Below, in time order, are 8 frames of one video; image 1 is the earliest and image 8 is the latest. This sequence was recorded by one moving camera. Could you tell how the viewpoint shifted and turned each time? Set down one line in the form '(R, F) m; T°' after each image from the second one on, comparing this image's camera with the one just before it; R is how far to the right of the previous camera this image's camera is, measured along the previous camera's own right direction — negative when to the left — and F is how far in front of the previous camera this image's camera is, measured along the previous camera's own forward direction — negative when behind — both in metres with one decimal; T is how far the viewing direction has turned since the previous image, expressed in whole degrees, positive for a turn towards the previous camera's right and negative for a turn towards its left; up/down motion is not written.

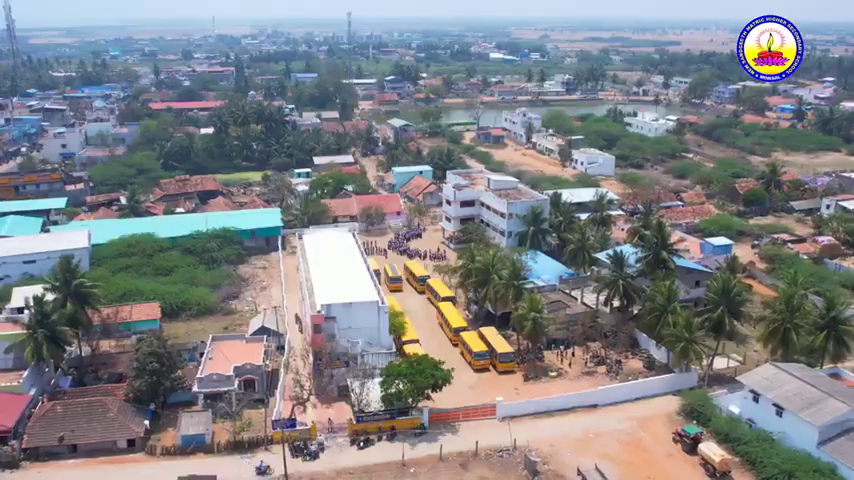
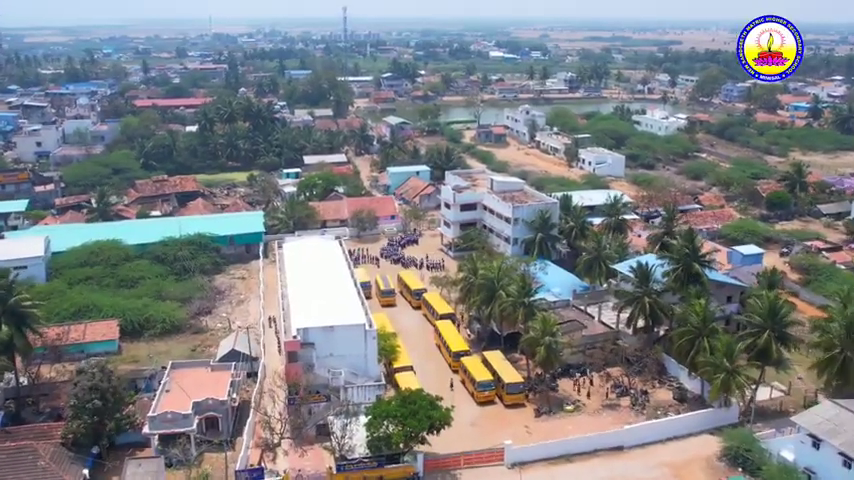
(+0.1, +5.7) m; 0°
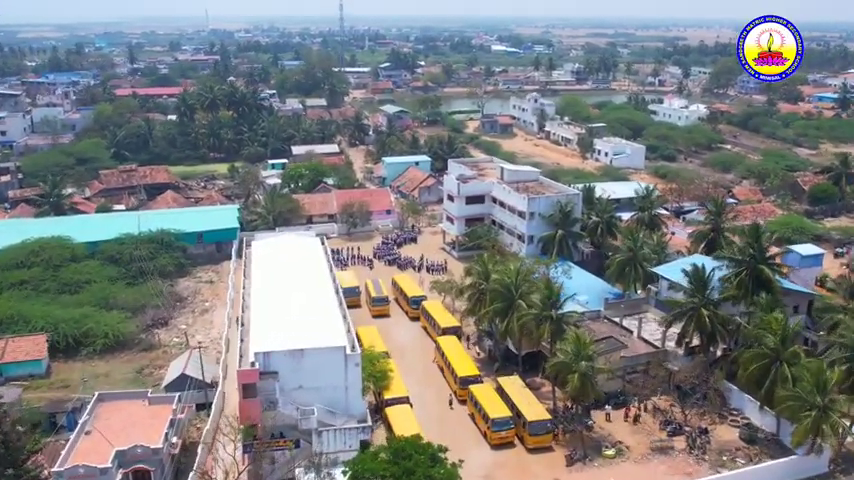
(0.0, +7.8) m; 0°
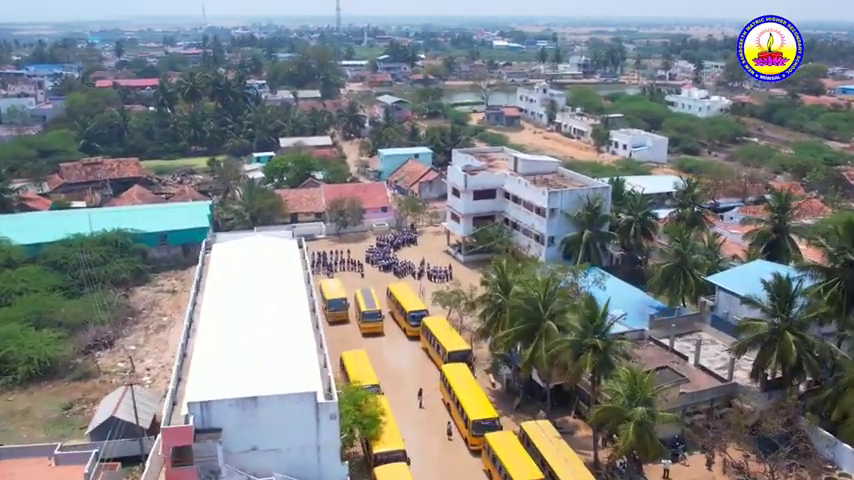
(-0.1, +6.9) m; 0°
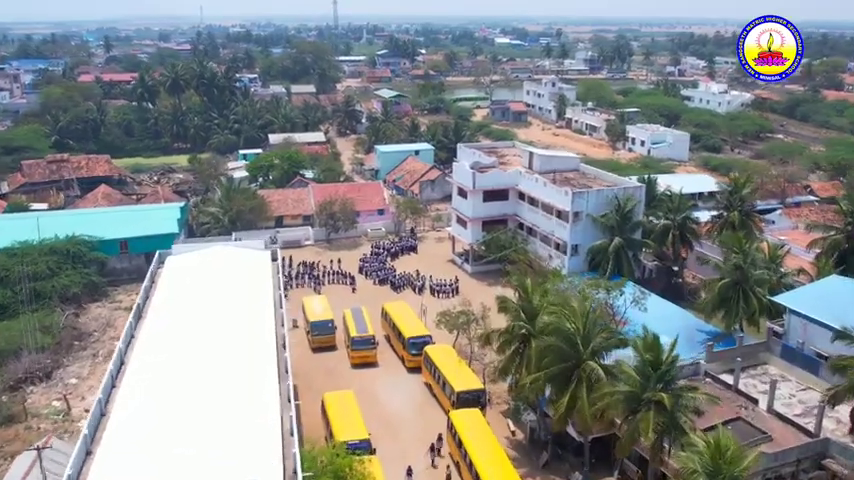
(-0.1, +5.5) m; 0°
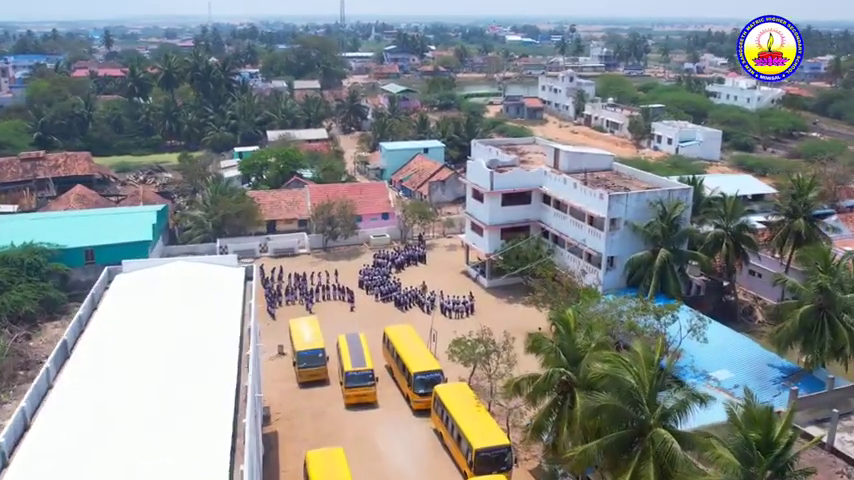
(0.0, +4.7) m; -1°
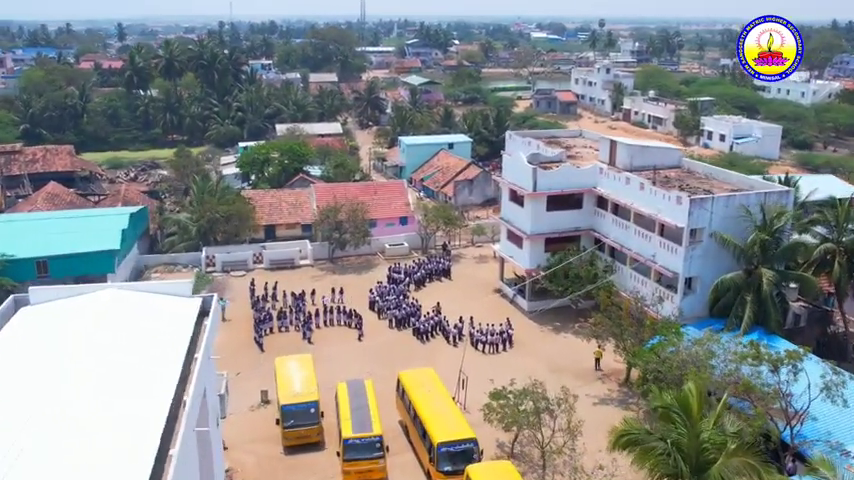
(-0.2, +5.8) m; -1°
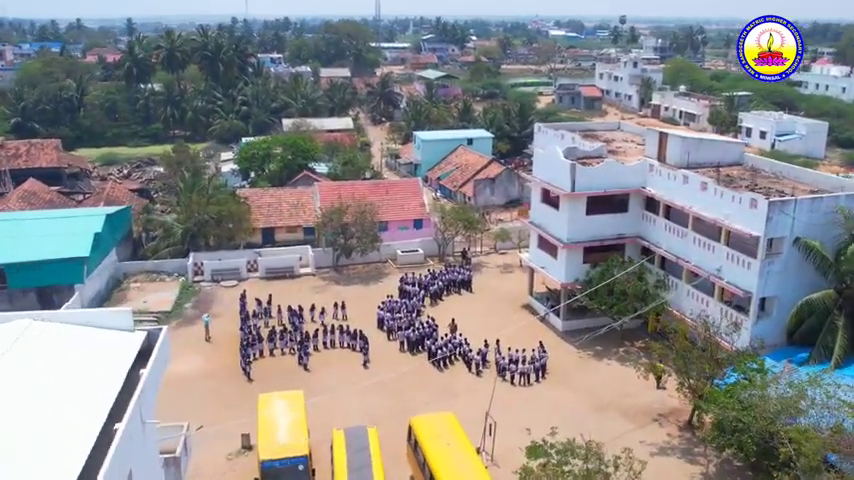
(-0.1, +3.7) m; -1°
